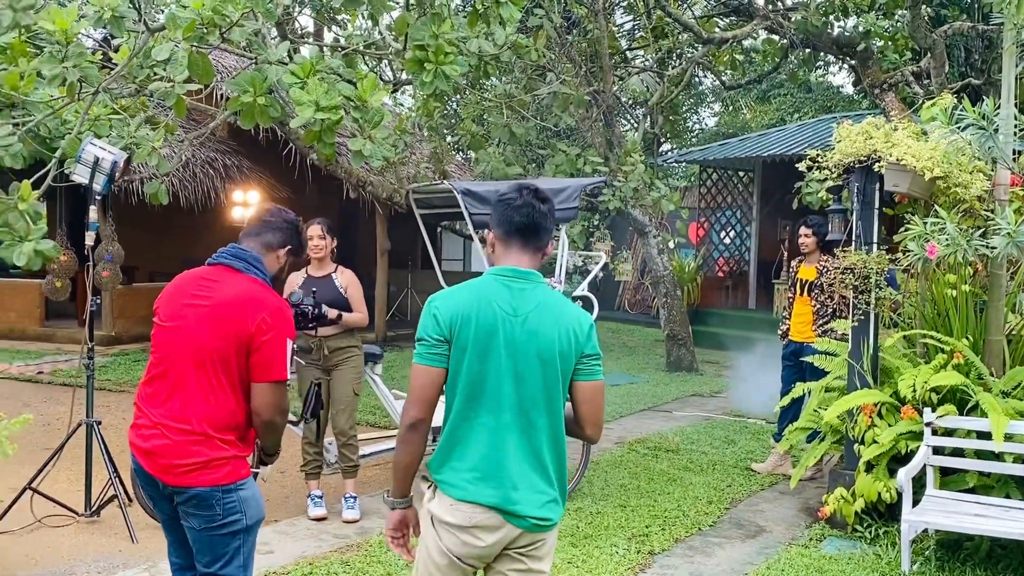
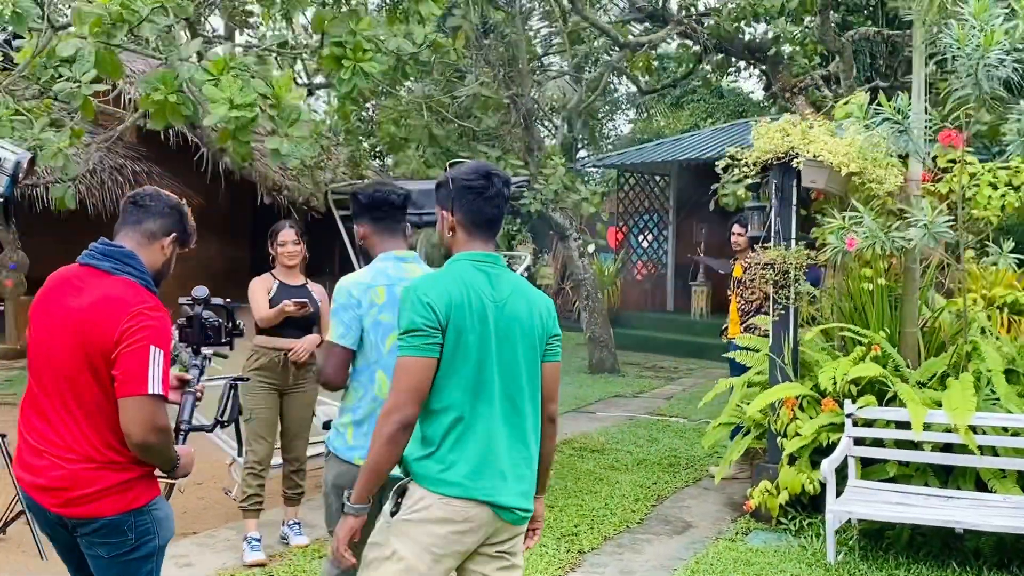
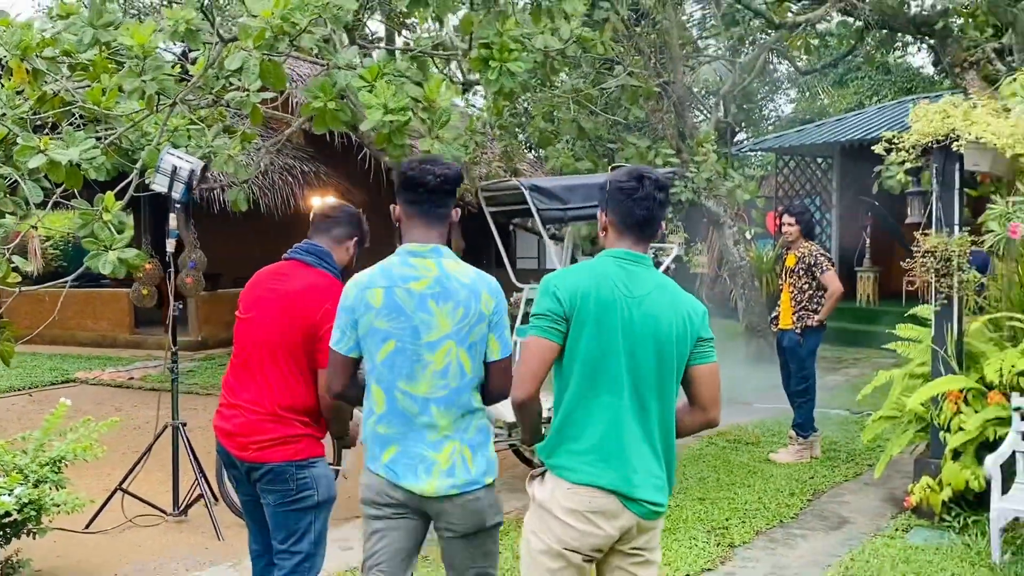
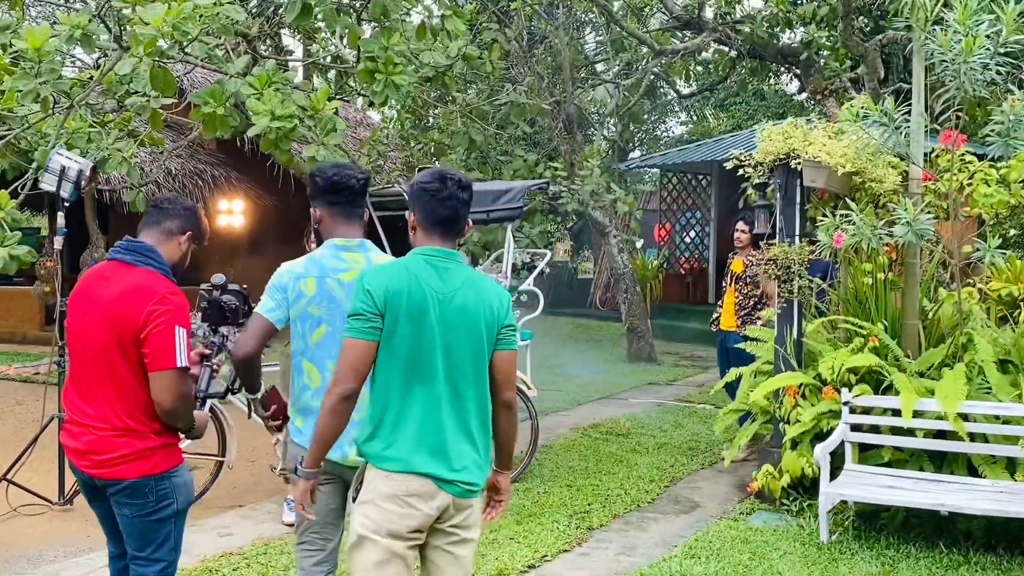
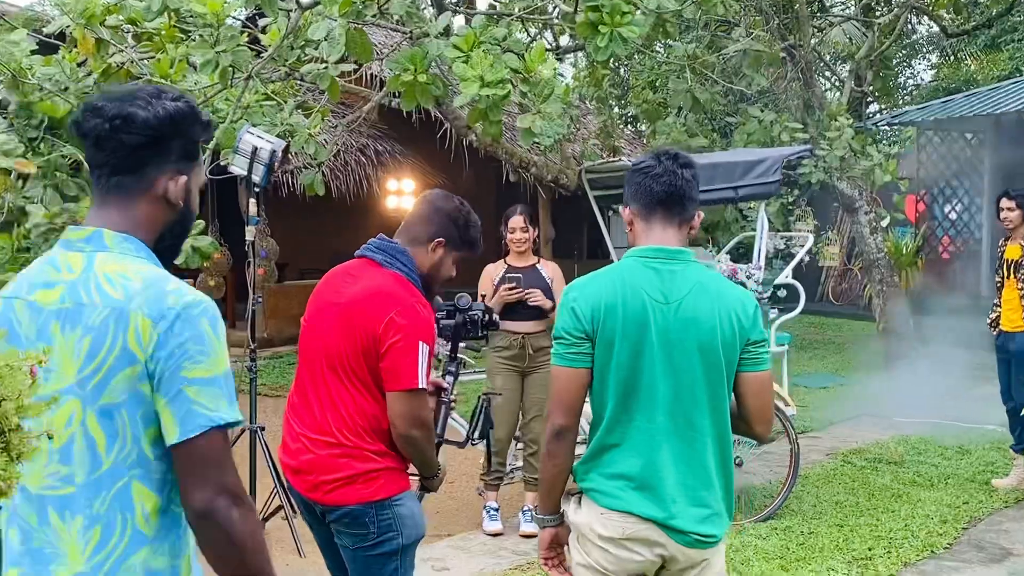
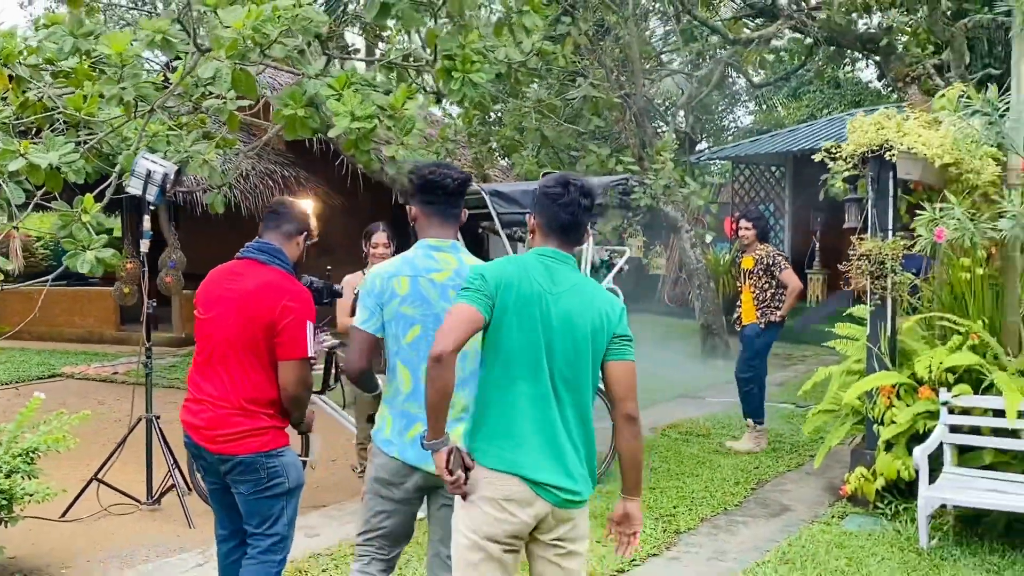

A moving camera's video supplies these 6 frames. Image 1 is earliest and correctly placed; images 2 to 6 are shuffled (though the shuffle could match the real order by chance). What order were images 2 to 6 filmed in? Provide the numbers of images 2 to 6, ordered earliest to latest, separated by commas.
5, 3, 6, 4, 2
